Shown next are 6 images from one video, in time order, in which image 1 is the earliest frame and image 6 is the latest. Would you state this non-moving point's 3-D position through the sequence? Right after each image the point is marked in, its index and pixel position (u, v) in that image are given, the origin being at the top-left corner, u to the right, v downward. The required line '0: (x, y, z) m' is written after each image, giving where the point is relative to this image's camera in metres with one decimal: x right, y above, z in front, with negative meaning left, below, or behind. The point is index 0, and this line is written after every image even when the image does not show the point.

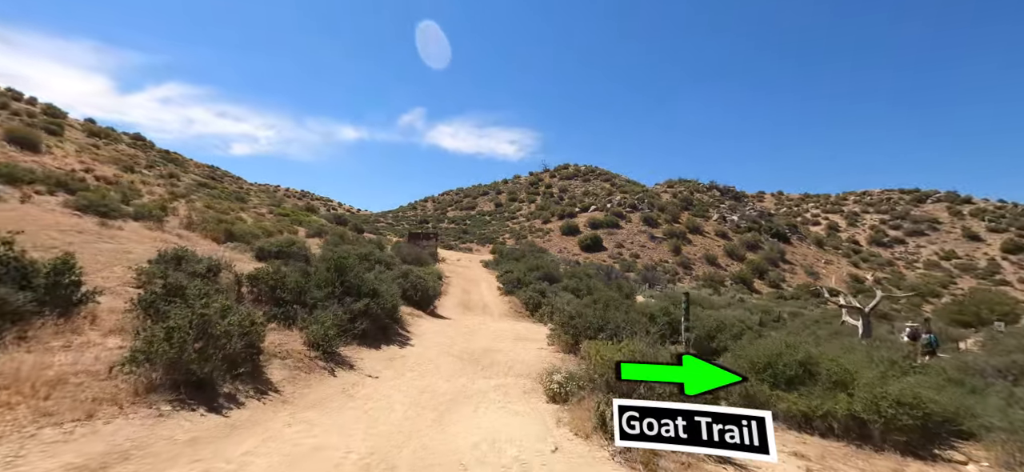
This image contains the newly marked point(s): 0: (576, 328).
0: (+1.7, -2.1, +10.6) m
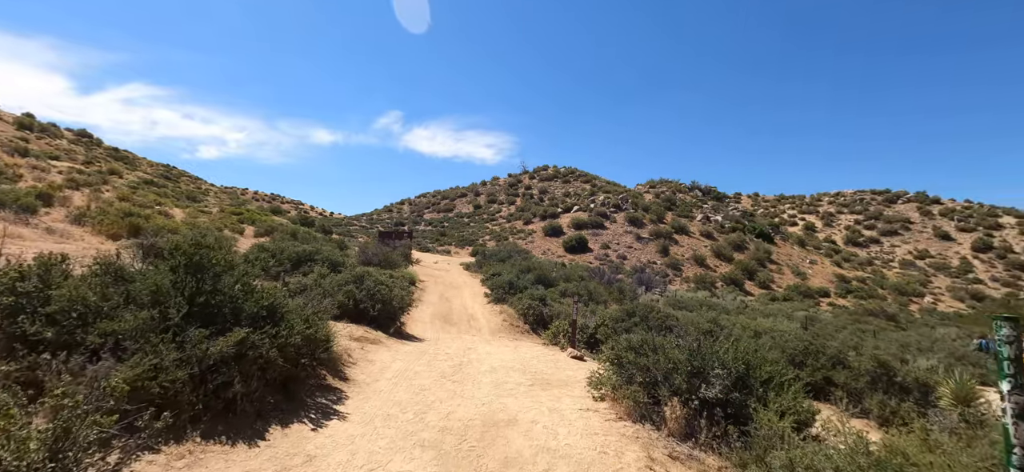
0: (+1.9, -1.7, +6.1) m
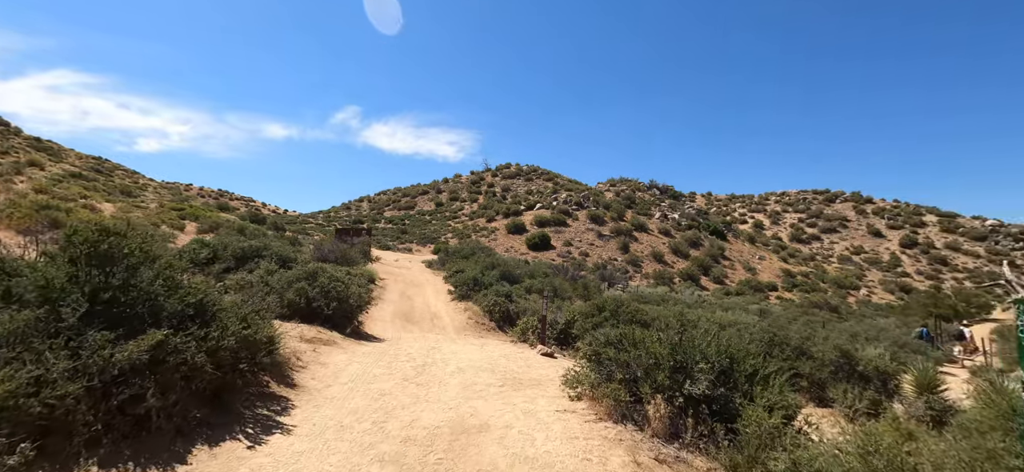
0: (+1.6, -1.6, +5.7) m
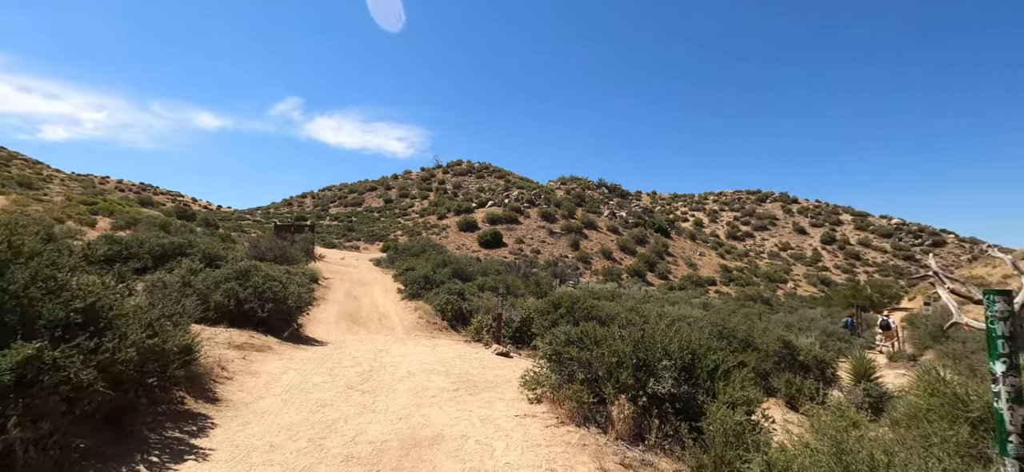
0: (+1.0, -1.5, +5.4) m
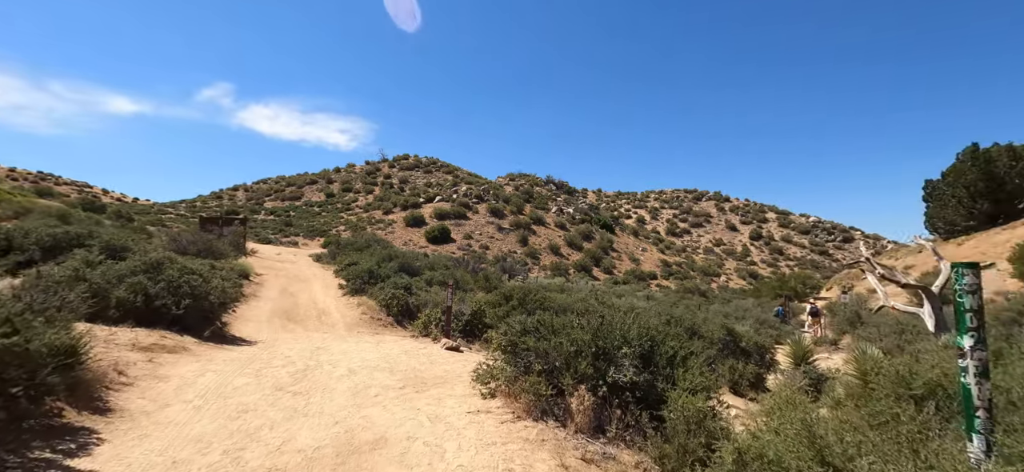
0: (+0.5, -1.3, +5.1) m
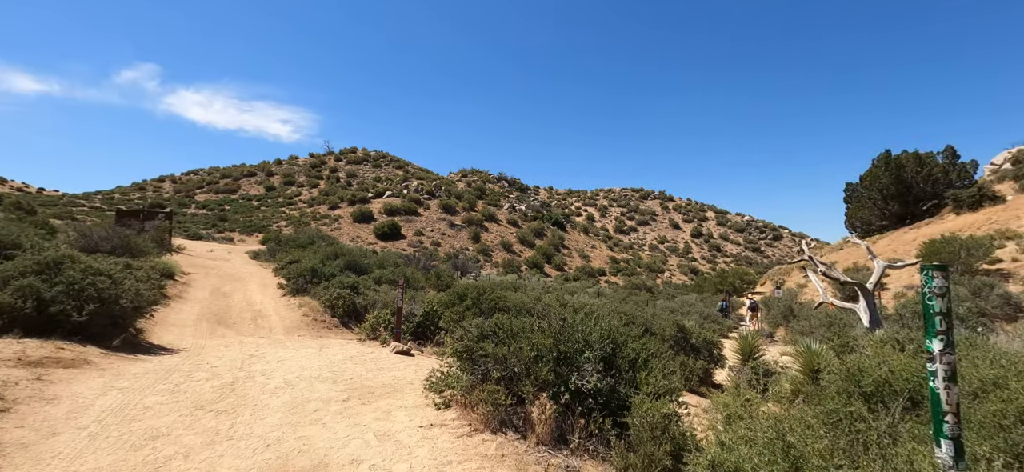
0: (0.0, -1.3, +4.8) m
